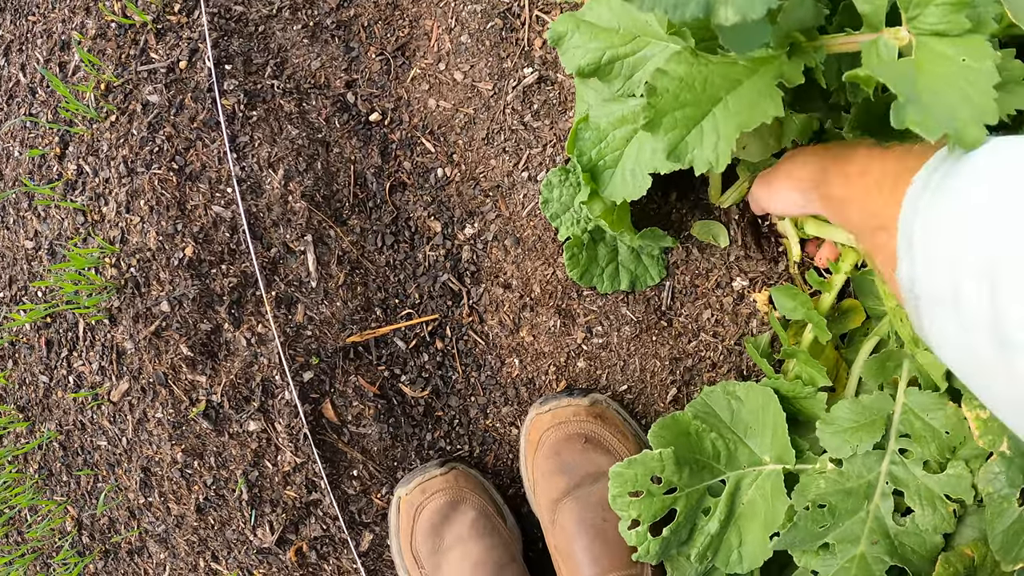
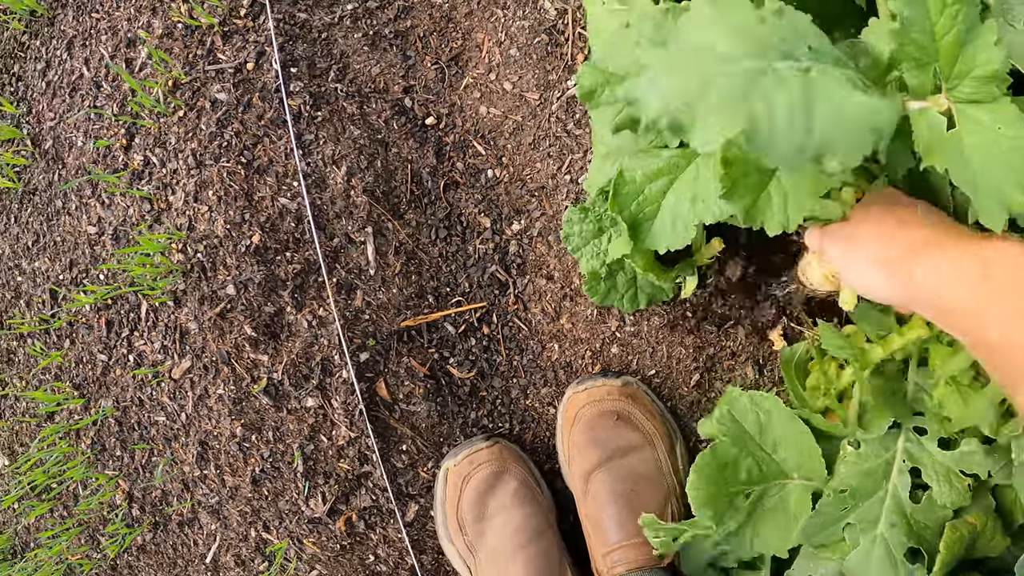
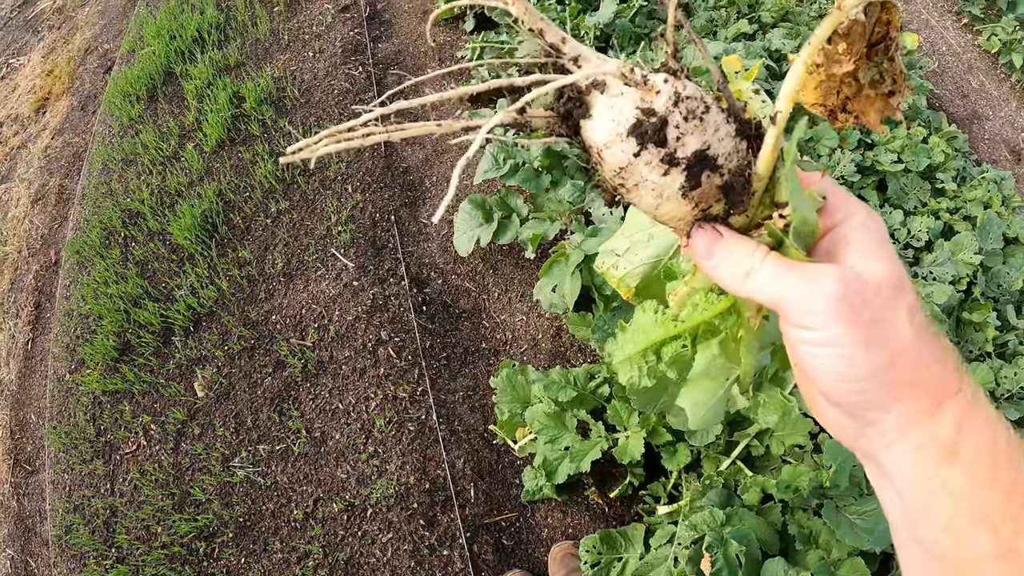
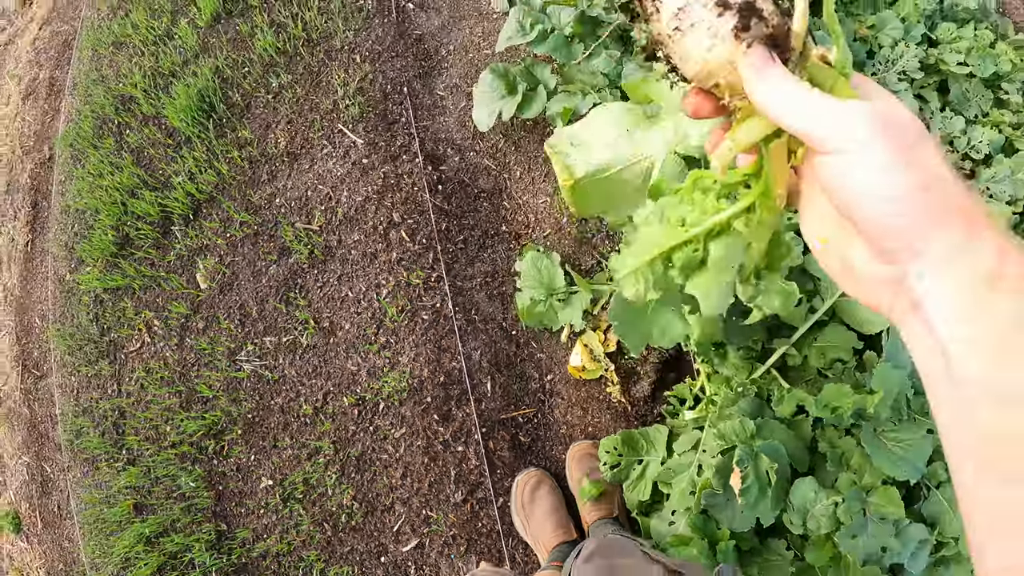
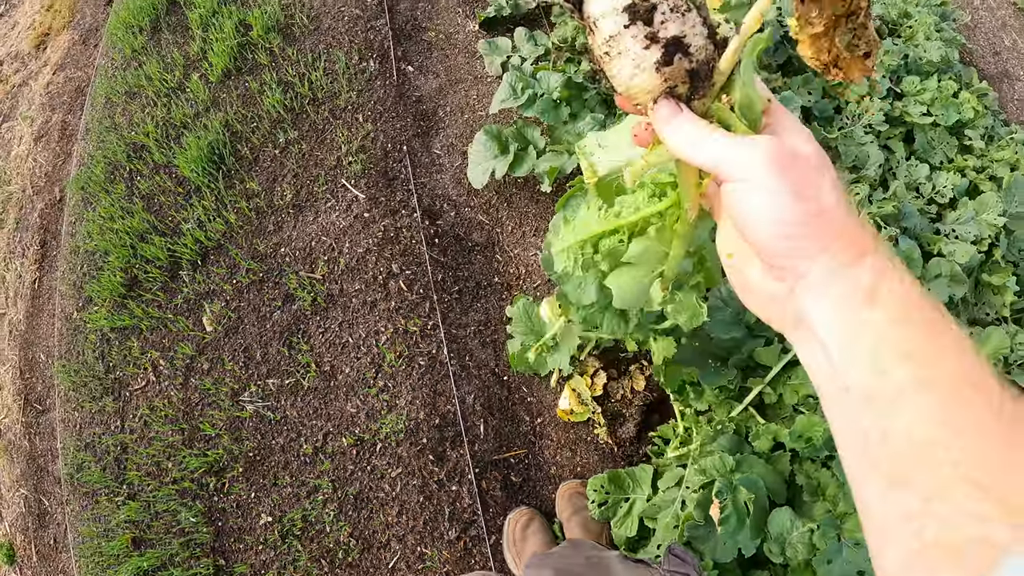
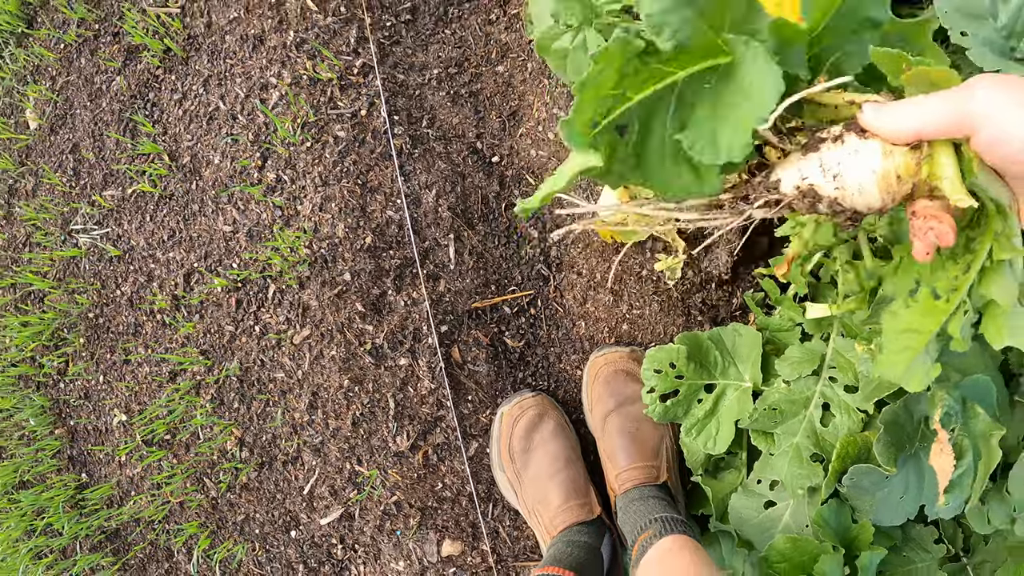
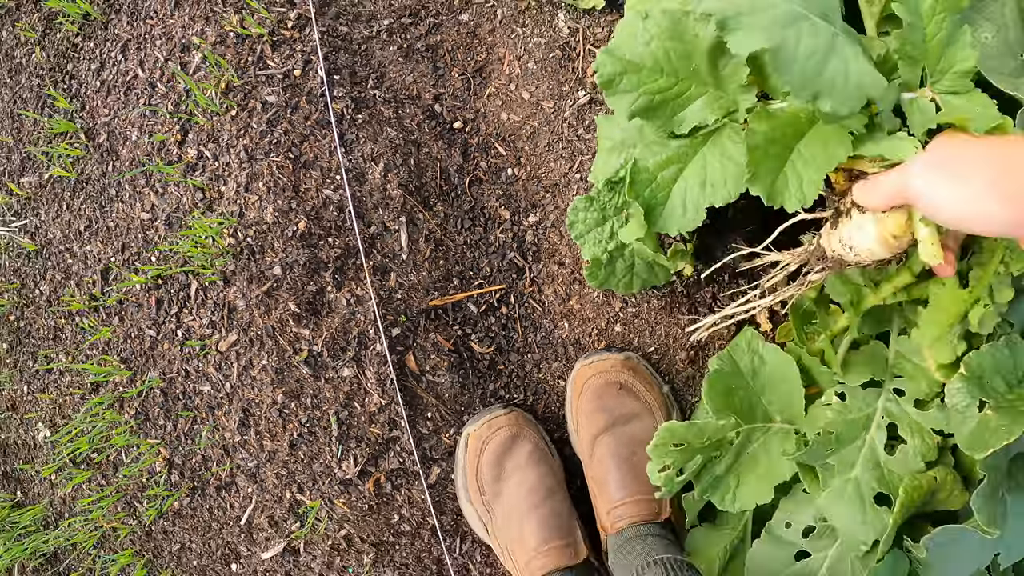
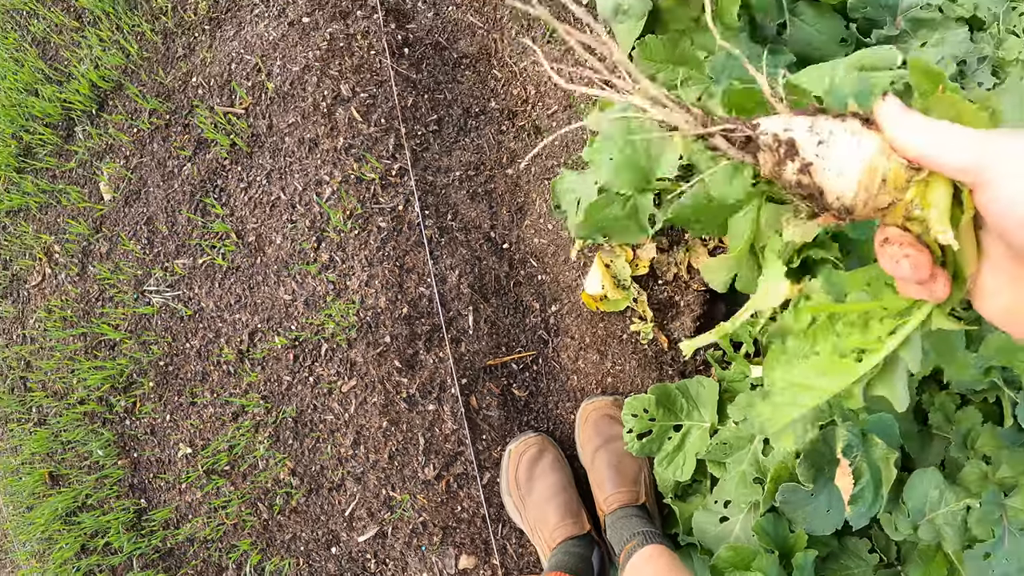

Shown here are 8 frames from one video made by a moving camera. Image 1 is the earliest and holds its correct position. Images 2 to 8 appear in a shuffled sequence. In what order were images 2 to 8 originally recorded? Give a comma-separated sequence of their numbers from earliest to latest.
2, 7, 6, 8, 4, 5, 3
